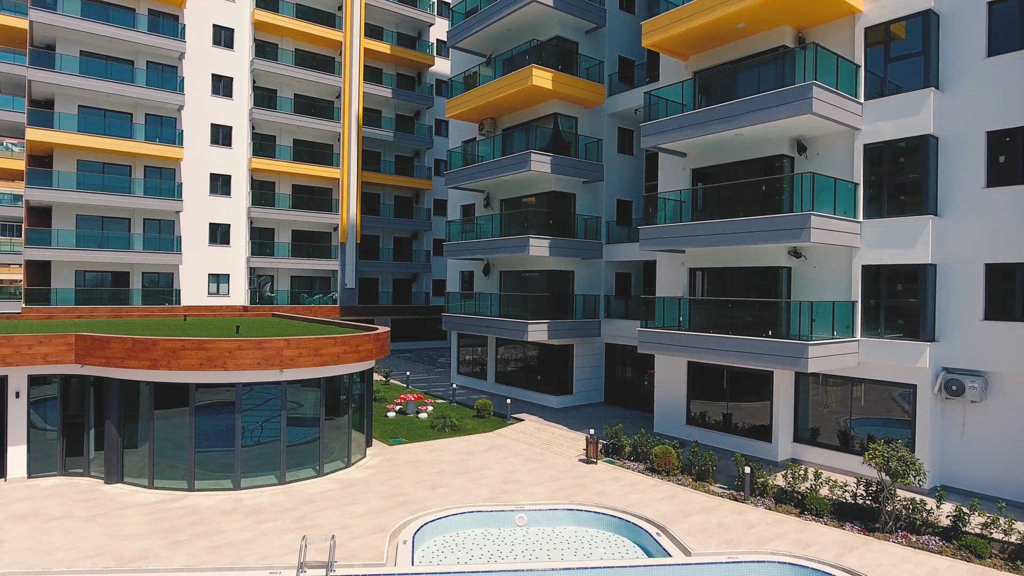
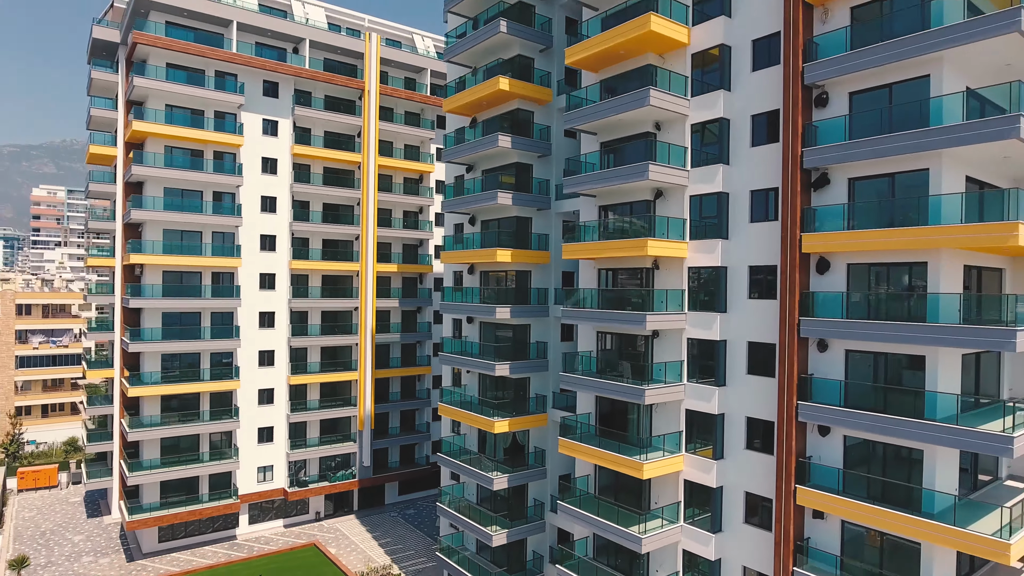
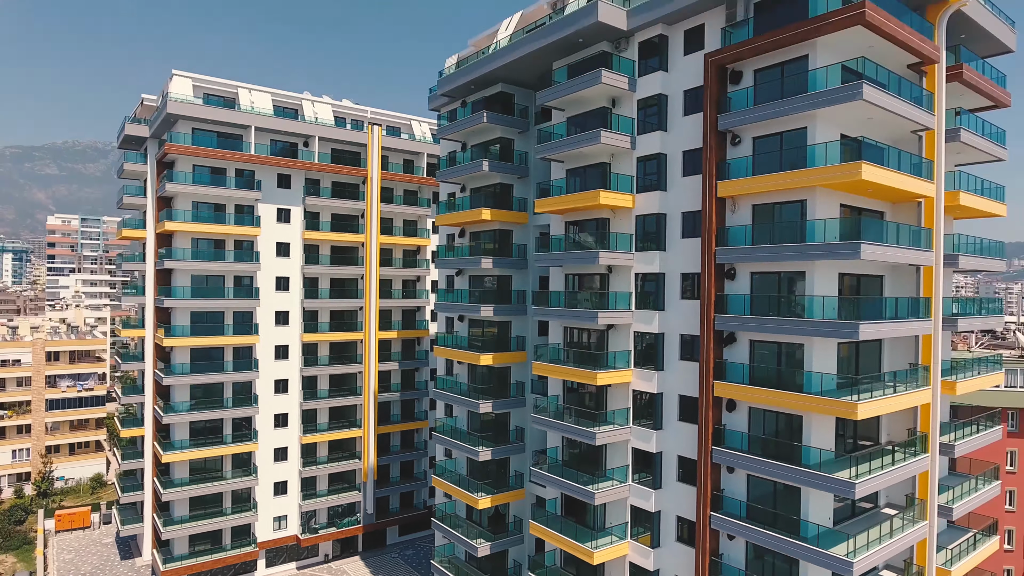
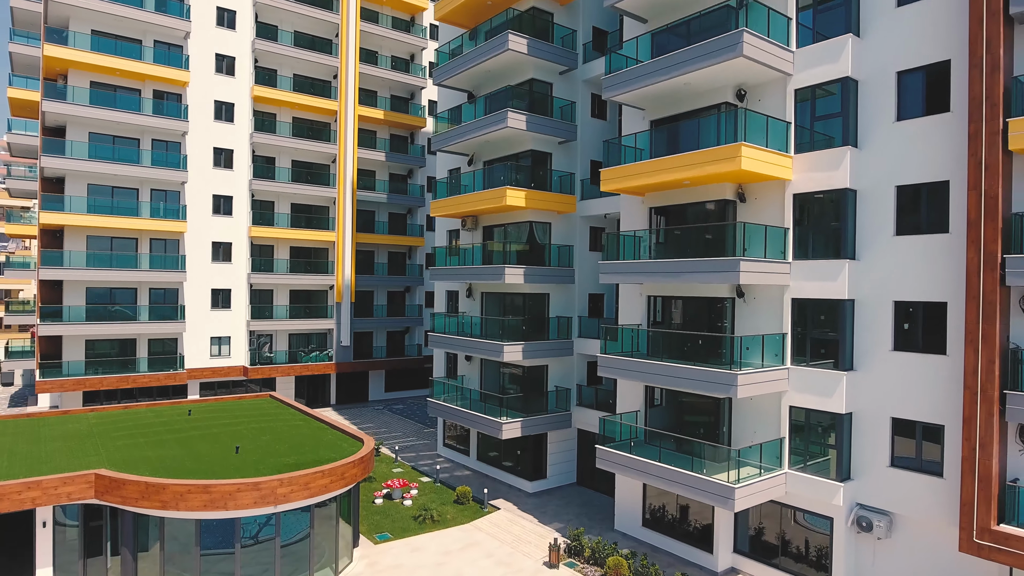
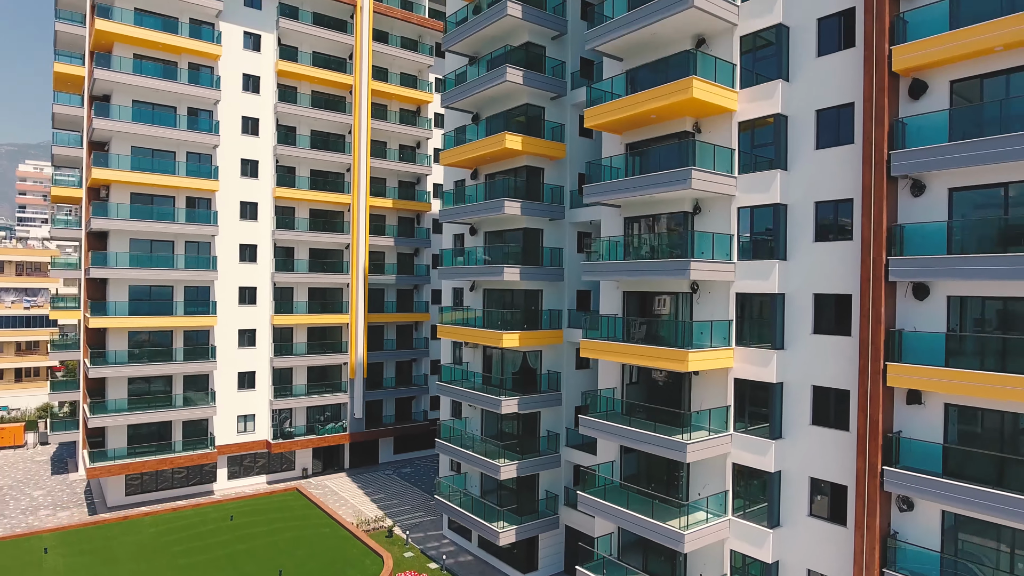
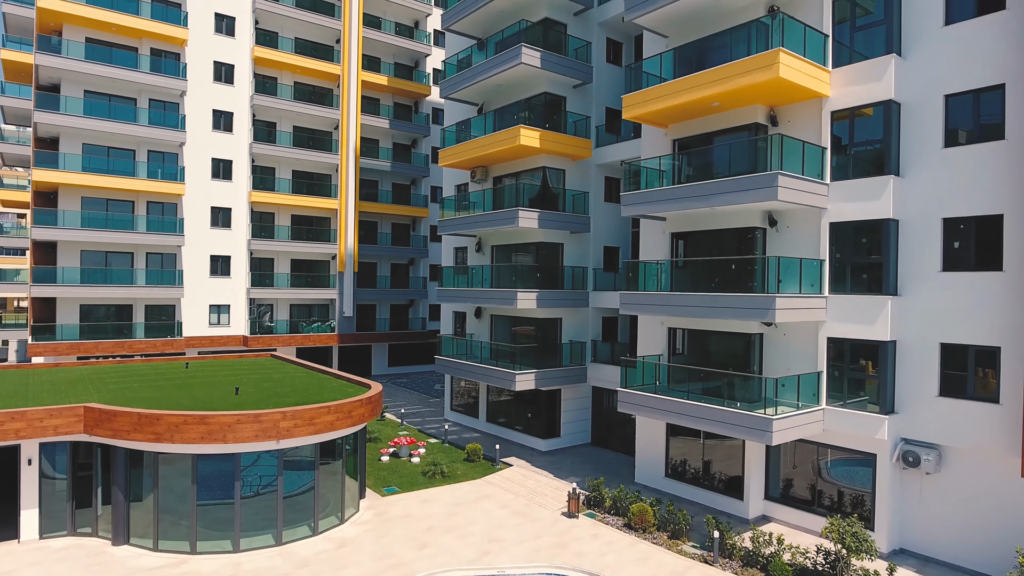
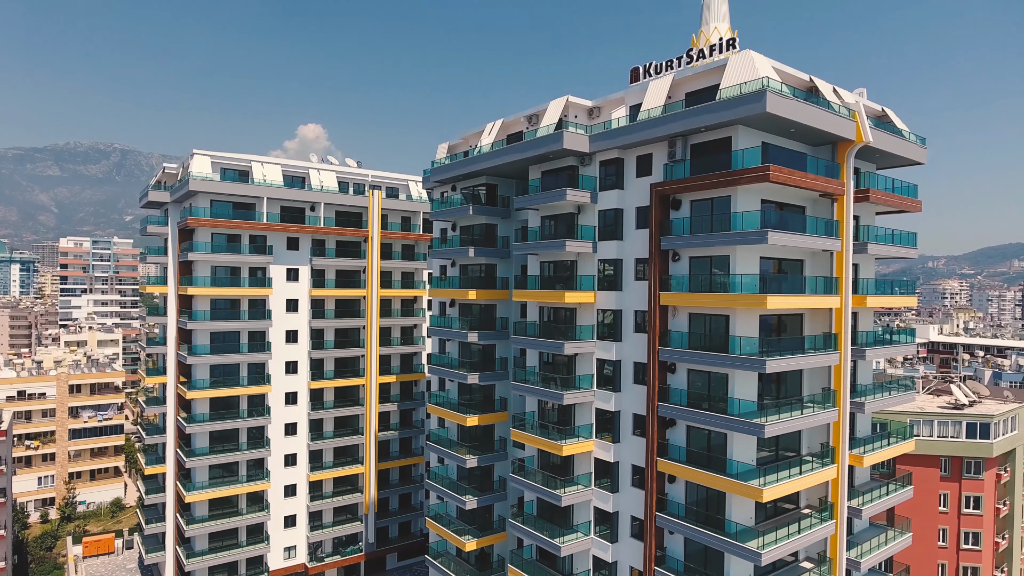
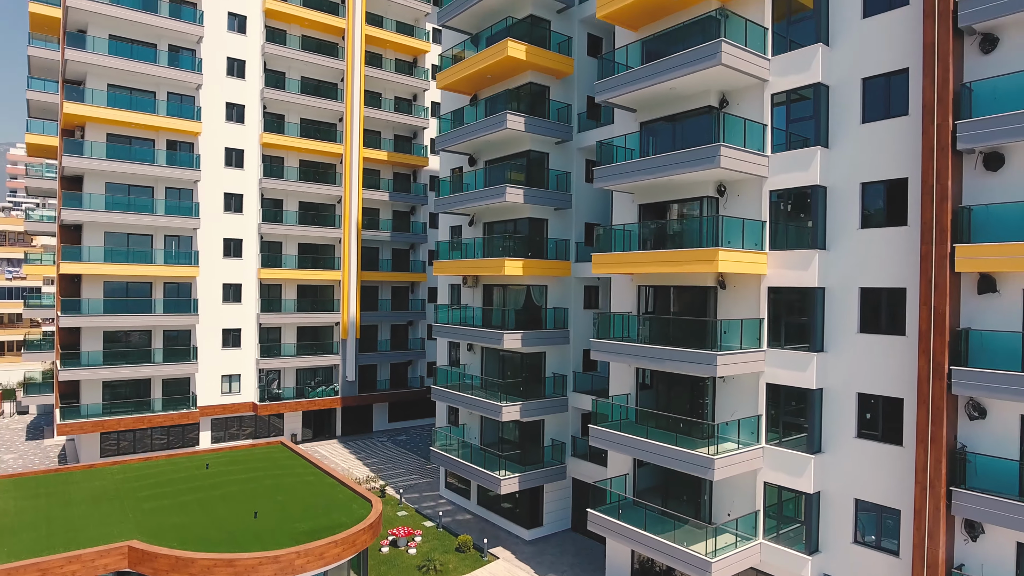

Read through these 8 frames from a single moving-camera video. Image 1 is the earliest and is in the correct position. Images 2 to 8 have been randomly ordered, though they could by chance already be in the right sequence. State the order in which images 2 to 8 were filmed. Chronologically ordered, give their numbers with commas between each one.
6, 4, 8, 5, 2, 3, 7
